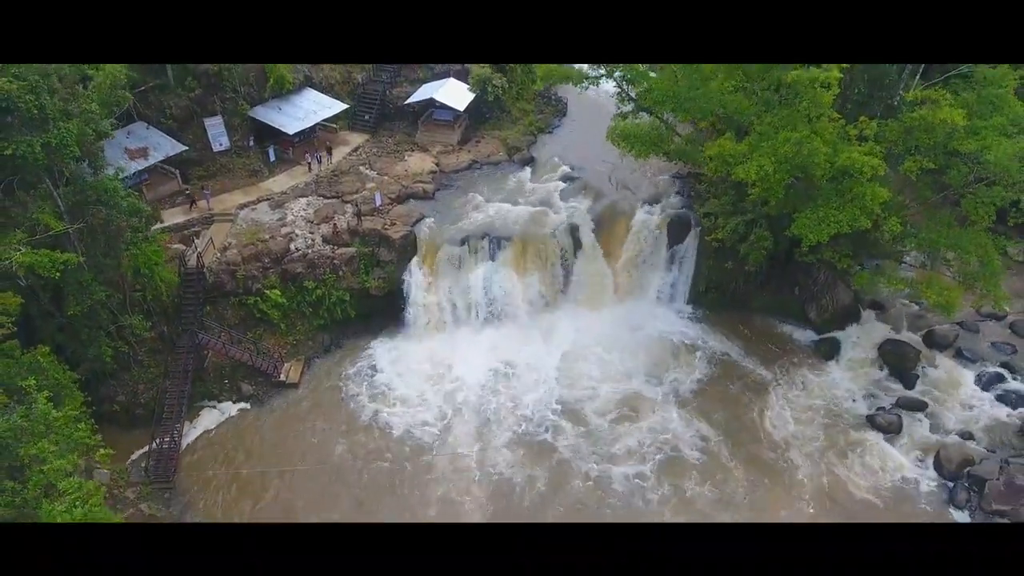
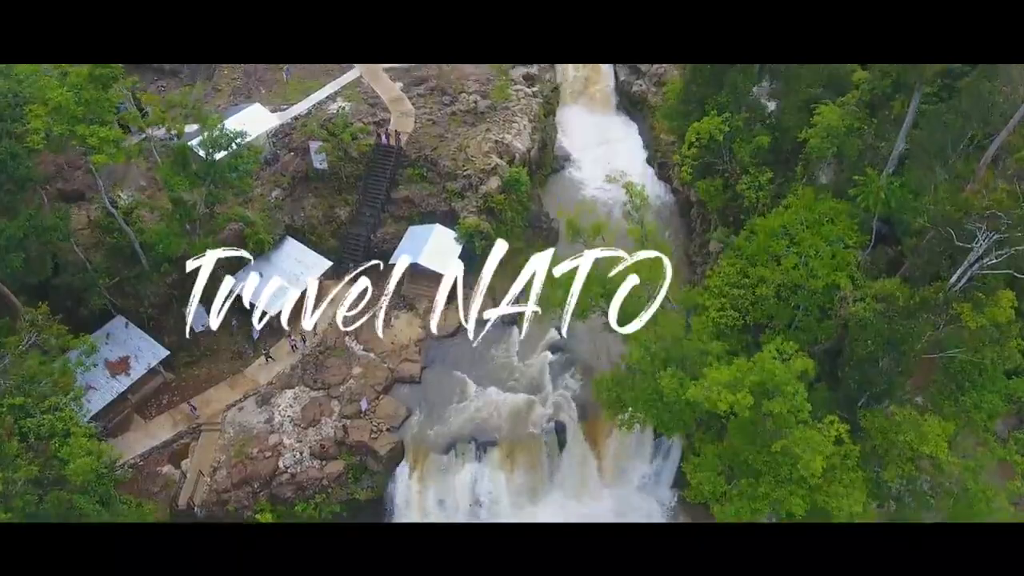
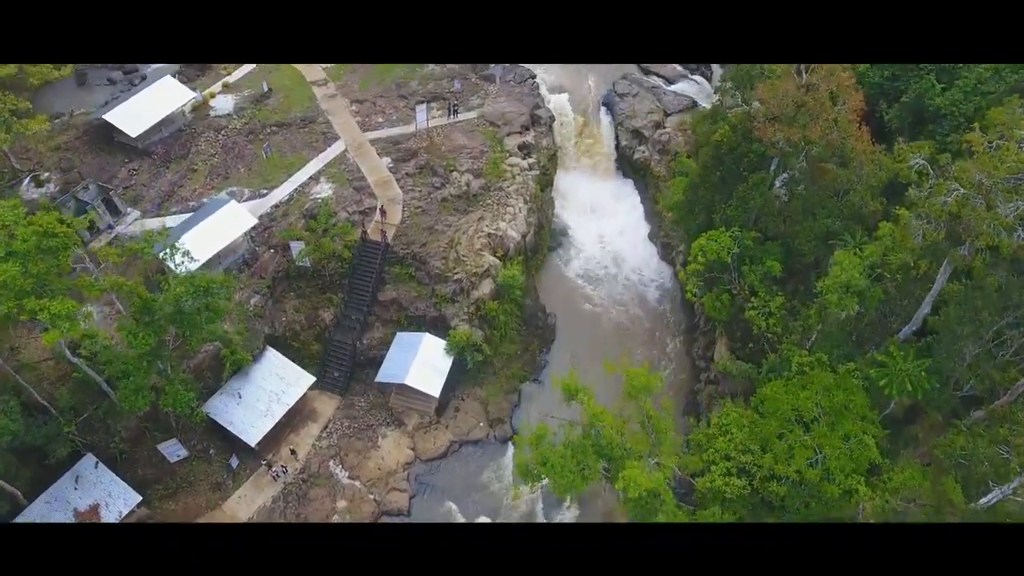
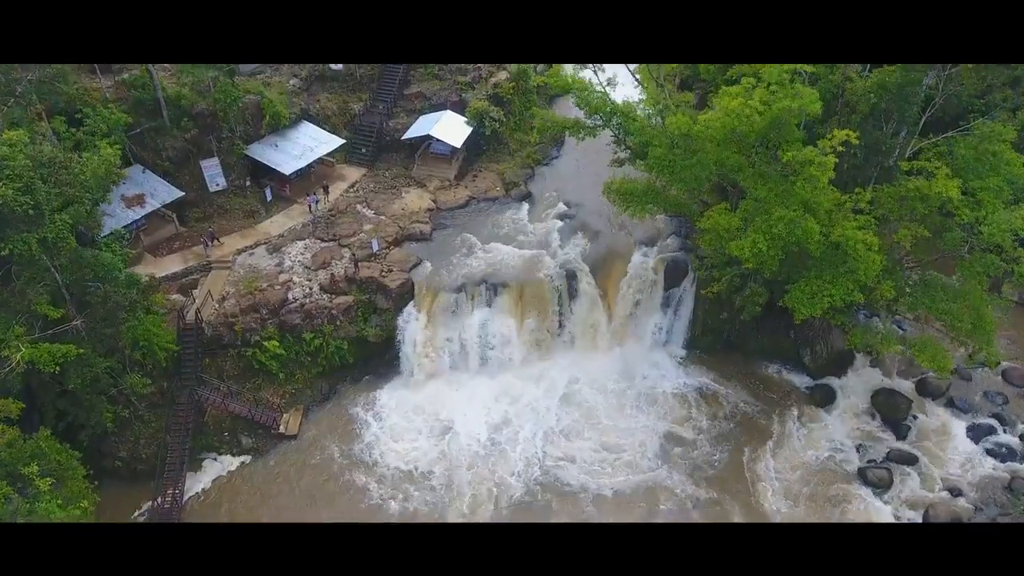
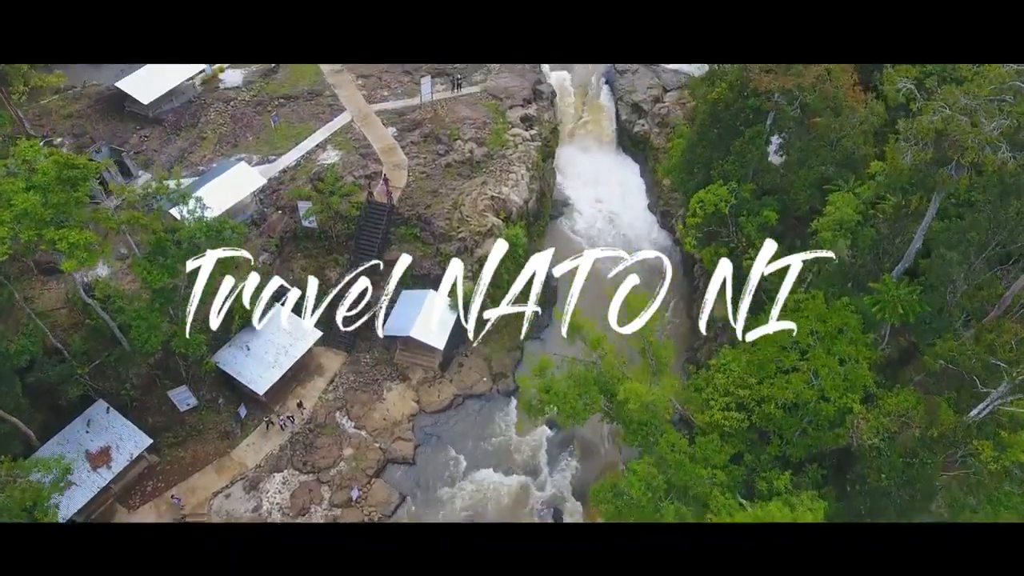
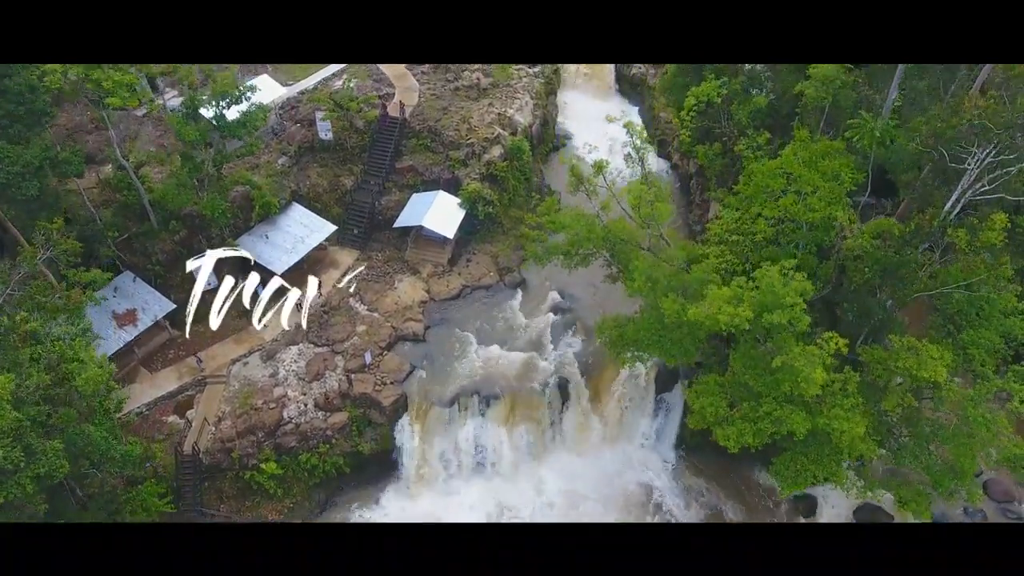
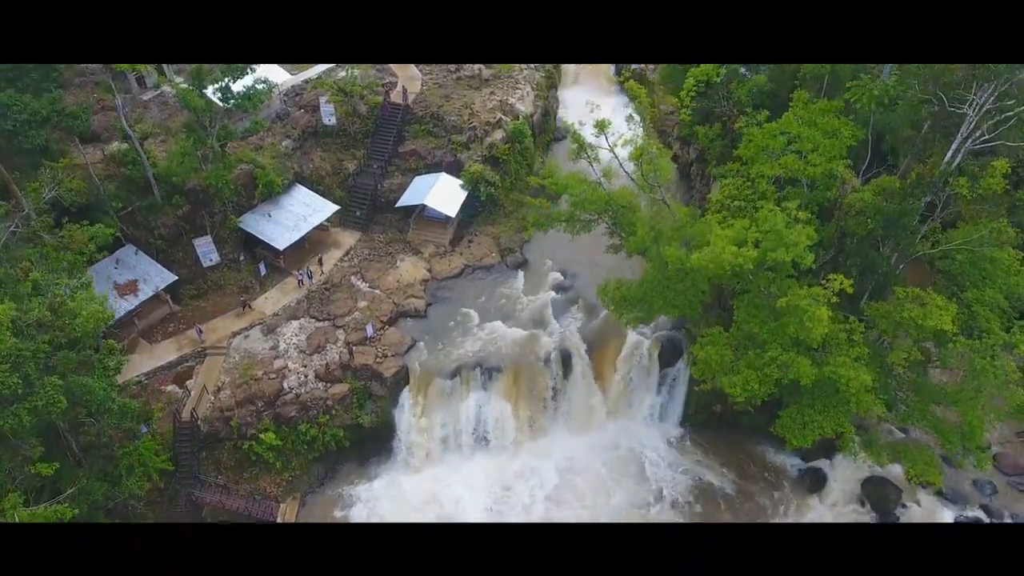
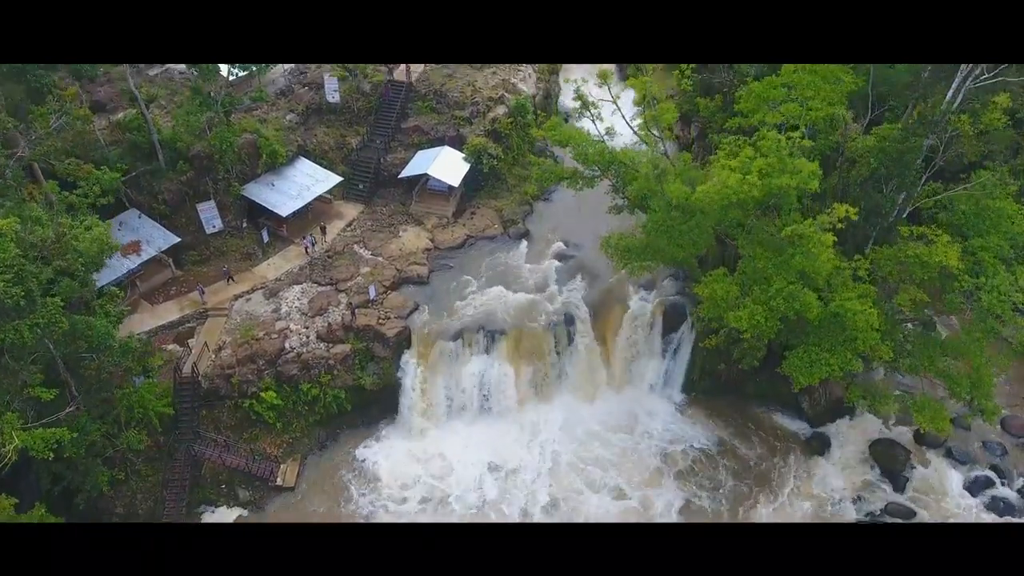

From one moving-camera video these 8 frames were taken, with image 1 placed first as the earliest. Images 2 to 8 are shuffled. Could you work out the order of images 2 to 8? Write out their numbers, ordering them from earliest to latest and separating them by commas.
4, 8, 7, 6, 2, 5, 3
